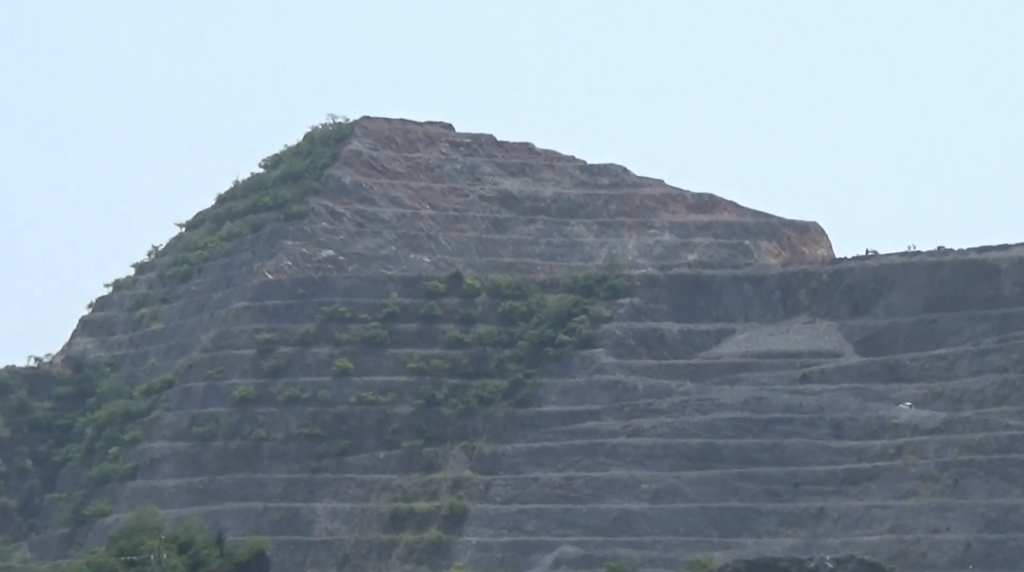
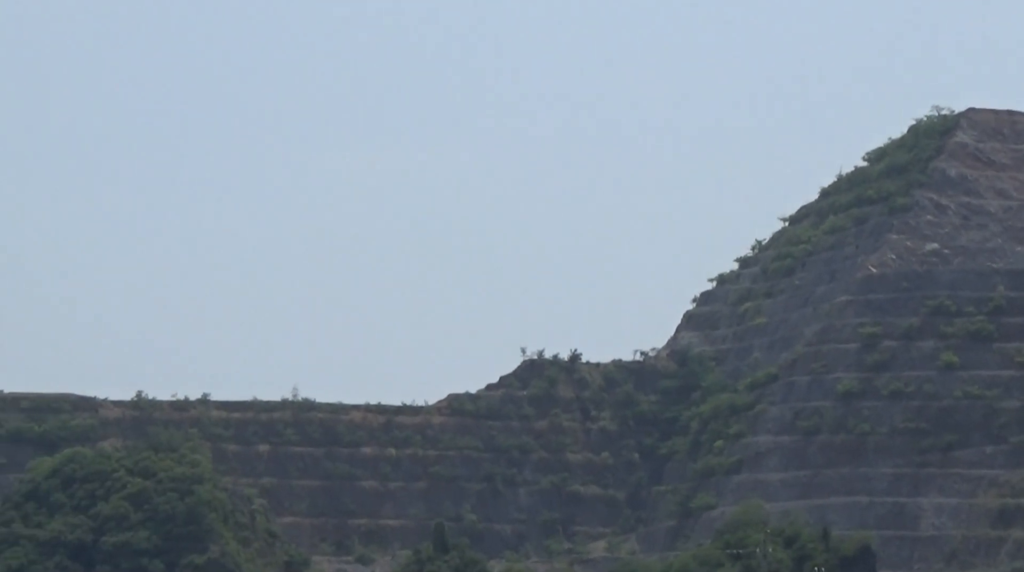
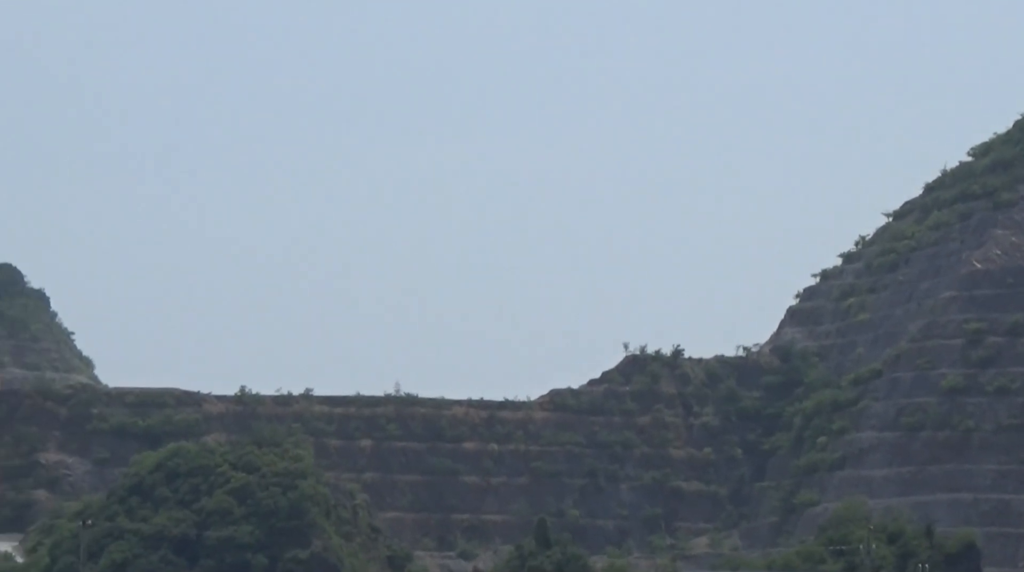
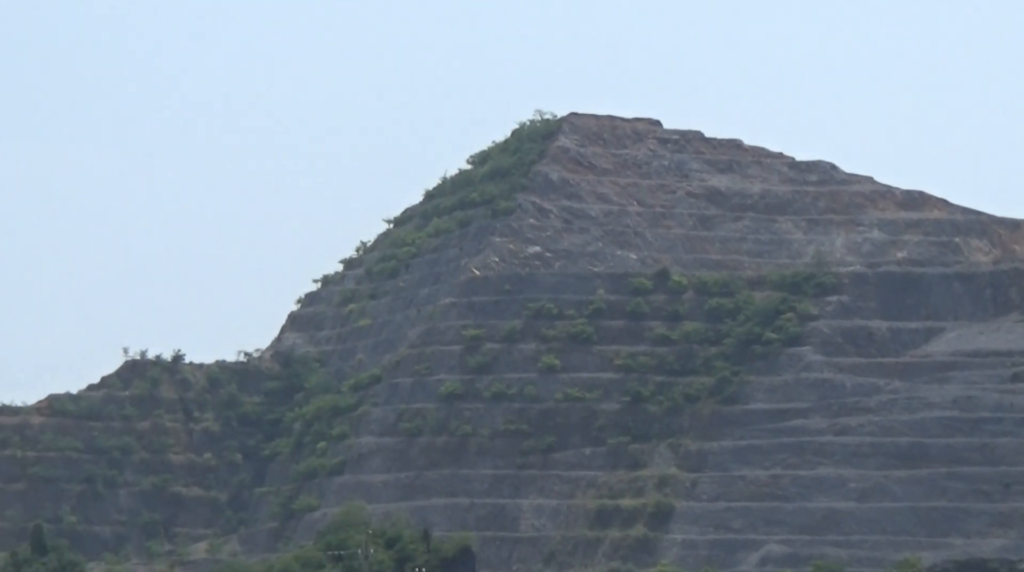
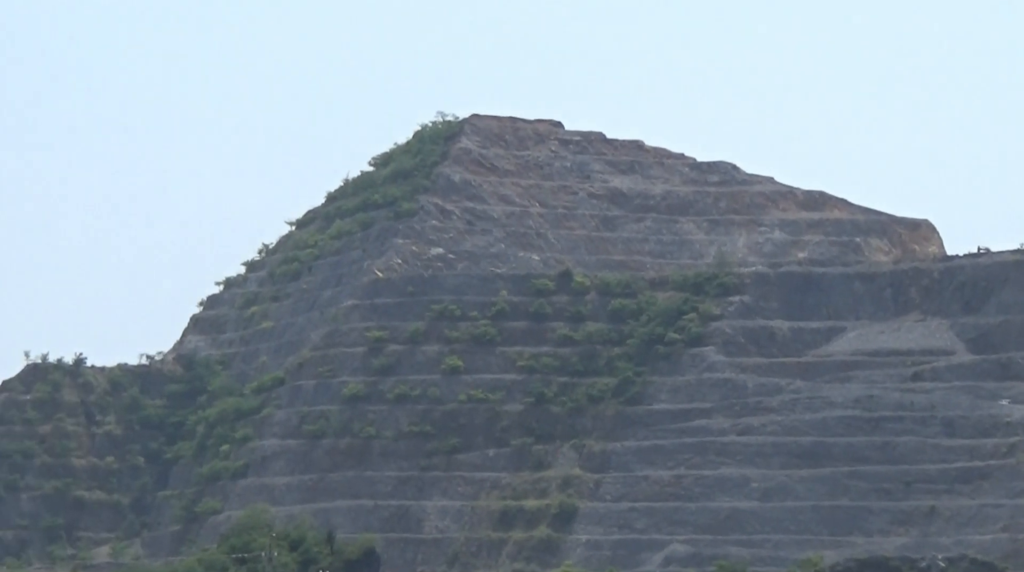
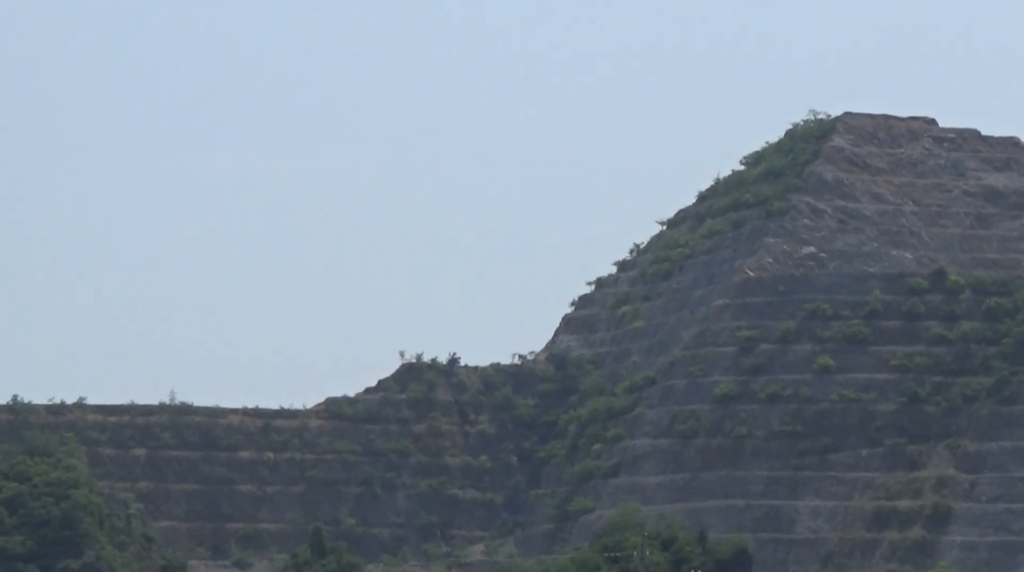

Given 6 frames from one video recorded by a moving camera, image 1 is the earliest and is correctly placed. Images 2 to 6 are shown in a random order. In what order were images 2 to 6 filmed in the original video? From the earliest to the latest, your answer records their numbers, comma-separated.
5, 4, 6, 2, 3
